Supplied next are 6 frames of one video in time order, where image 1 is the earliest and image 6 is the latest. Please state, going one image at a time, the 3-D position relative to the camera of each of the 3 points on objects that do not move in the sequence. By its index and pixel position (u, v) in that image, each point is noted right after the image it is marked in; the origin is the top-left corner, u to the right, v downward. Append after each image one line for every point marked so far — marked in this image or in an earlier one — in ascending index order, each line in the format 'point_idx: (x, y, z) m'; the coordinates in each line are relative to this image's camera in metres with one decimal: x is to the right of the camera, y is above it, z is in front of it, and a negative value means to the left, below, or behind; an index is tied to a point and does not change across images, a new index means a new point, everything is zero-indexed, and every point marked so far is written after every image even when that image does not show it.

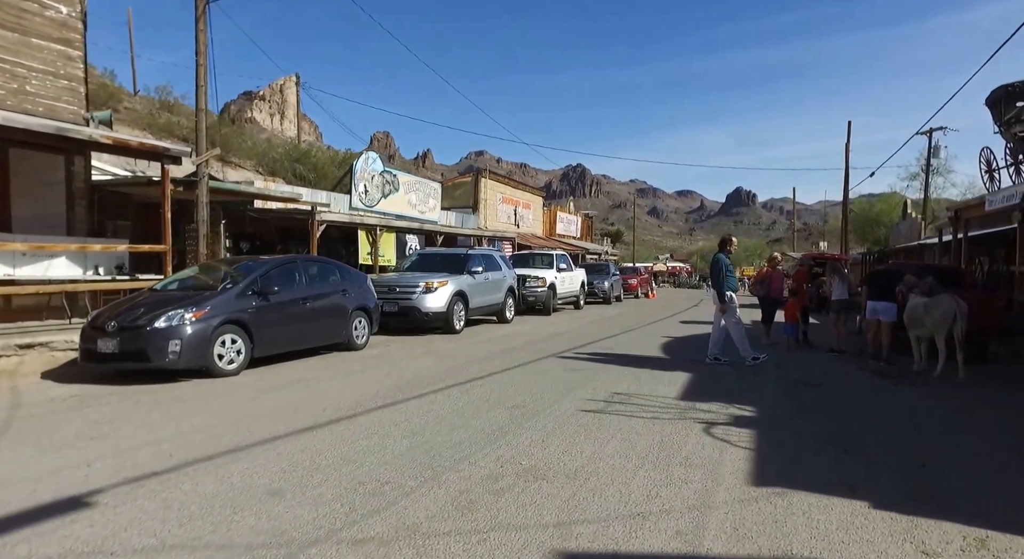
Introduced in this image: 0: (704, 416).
0: (+2.0, -1.4, +5.8) m
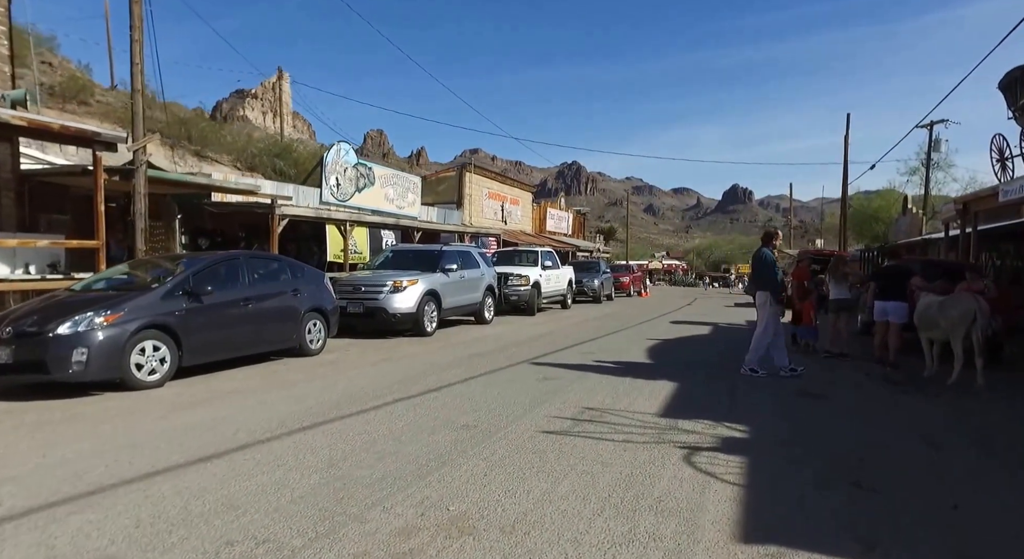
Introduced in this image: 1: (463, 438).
0: (+1.5, -1.4, +4.9) m
1: (-0.4, -1.3, +4.9) m
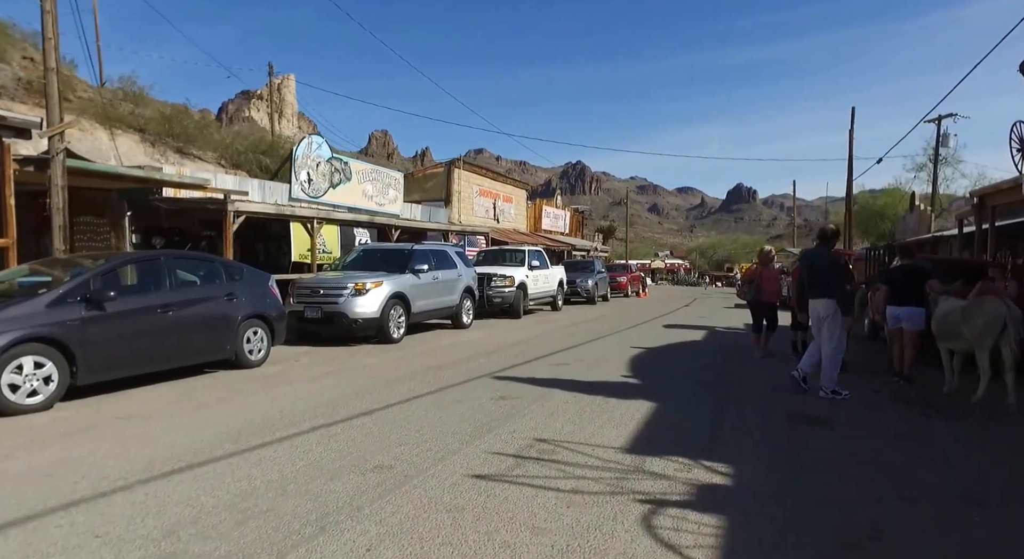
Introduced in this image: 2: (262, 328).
0: (+0.9, -1.4, +3.8) m
1: (-1.0, -1.4, +3.8) m
2: (-3.8, -0.8, +8.8) m
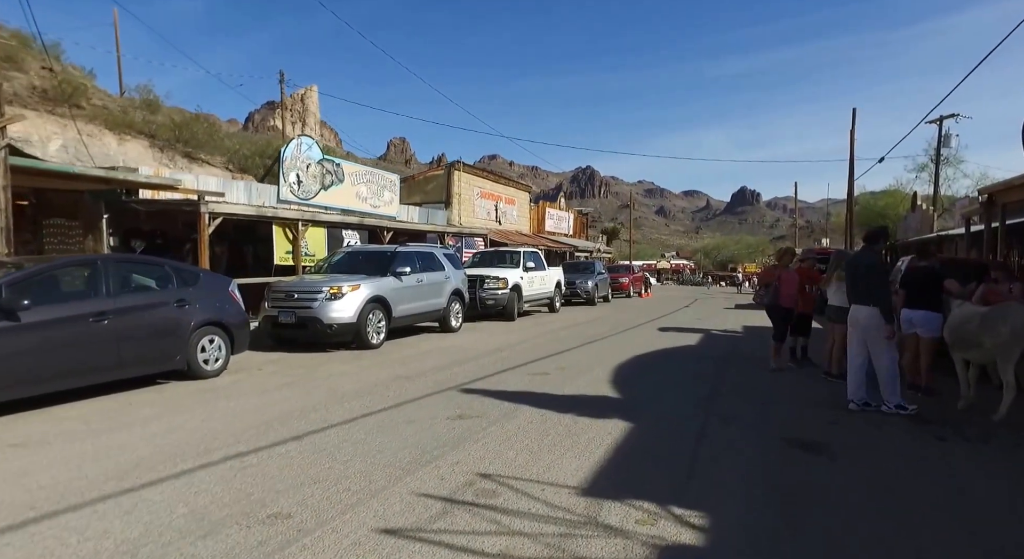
0: (+0.5, -1.4, +3.1) m
1: (-1.4, -1.4, +3.1) m
2: (-4.2, -0.8, +8.2) m
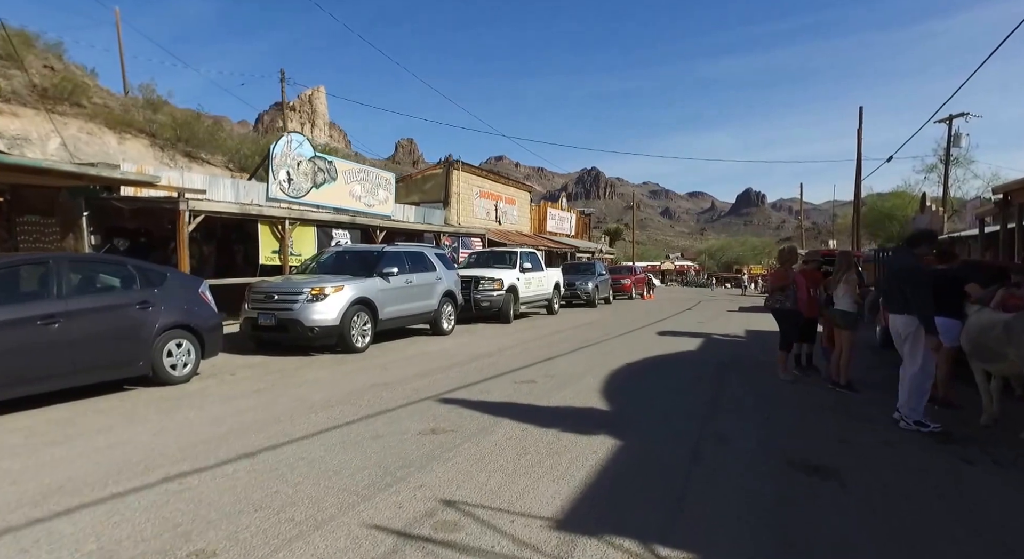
0: (+0.3, -1.5, +2.6) m
1: (-1.6, -1.4, +2.7) m
2: (-4.4, -0.8, +7.7) m
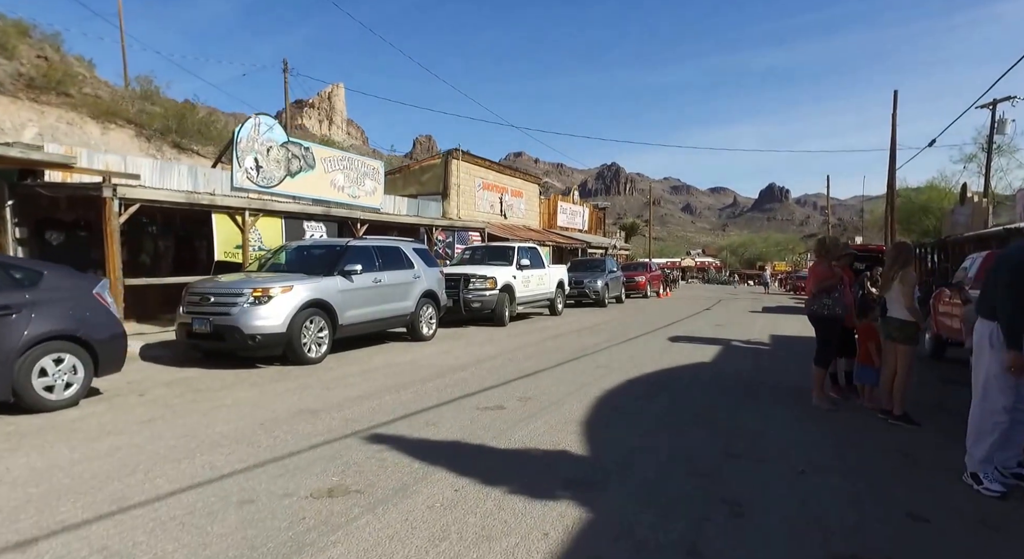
0: (-0.3, -1.5, +1.0) m
1: (-2.2, -1.4, +1.1) m
2: (-4.8, -0.8, +6.2) m
